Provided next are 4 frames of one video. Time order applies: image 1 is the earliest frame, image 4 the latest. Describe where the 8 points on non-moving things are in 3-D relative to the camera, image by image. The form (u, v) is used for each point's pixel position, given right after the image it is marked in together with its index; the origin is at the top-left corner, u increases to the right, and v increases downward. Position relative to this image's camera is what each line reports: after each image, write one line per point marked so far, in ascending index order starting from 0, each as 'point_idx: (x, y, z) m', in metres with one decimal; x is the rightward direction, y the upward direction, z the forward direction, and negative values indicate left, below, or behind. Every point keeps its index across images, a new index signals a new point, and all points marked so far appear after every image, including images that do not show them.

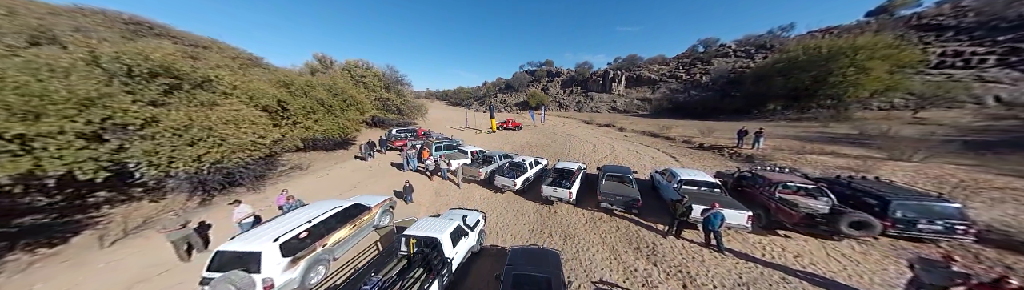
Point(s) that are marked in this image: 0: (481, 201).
0: (-1.7, -3.0, +9.4) m
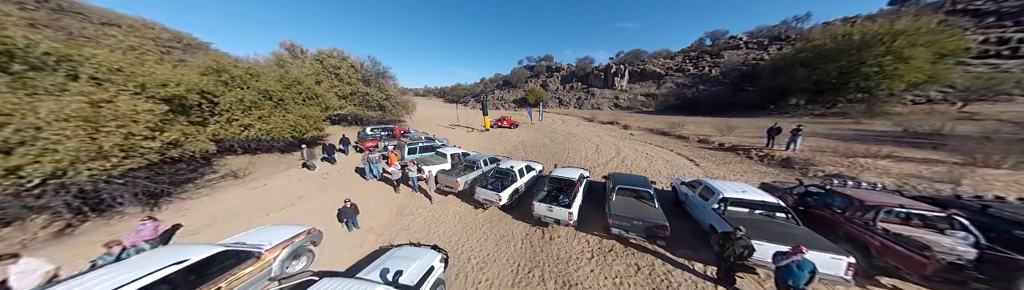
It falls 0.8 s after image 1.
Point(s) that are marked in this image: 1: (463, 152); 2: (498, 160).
0: (-2.4, -3.1, +7.3) m
1: (-3.1, -0.4, +11.0) m
2: (-0.8, -0.9, +10.8) m
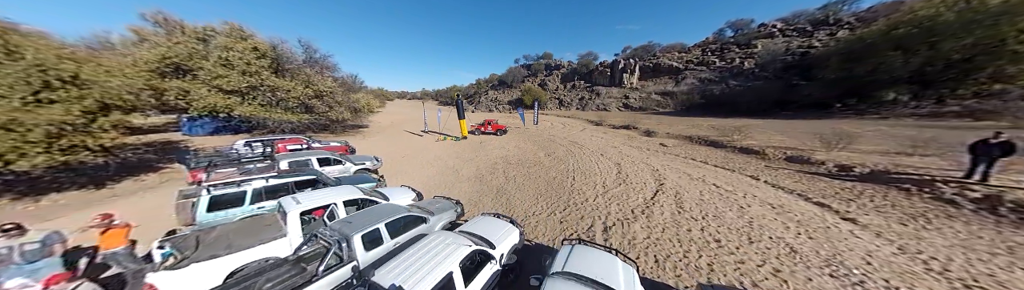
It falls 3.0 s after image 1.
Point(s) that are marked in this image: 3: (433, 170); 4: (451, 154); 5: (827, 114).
0: (-4.0, -4.2, +1.3) m
1: (-4.7, -1.6, +5.1) m
2: (-2.4, -2.1, +4.9) m
3: (-5.1, -1.6, +10.9) m
4: (-5.0, -0.8, +14.3) m
5: (+32.0, +3.3, +17.6) m
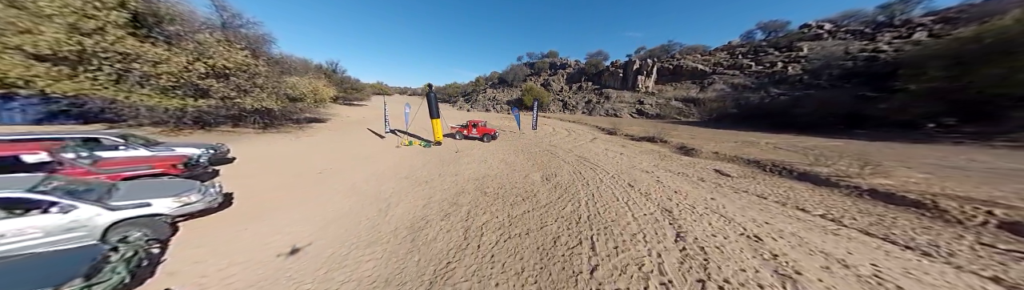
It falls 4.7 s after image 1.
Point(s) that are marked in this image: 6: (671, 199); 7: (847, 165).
0: (-5.2, -4.8, -3.1) m
1: (-5.8, -2.1, +0.7) m
2: (-3.5, -2.7, +0.4) m
3: (-6.1, -2.2, +6.5) m
4: (-6.0, -1.4, +9.9) m
5: (+31.2, +0.8, +13.1) m
6: (+6.5, -2.1, +7.0) m
7: (+18.0, -0.5, +9.3) m
